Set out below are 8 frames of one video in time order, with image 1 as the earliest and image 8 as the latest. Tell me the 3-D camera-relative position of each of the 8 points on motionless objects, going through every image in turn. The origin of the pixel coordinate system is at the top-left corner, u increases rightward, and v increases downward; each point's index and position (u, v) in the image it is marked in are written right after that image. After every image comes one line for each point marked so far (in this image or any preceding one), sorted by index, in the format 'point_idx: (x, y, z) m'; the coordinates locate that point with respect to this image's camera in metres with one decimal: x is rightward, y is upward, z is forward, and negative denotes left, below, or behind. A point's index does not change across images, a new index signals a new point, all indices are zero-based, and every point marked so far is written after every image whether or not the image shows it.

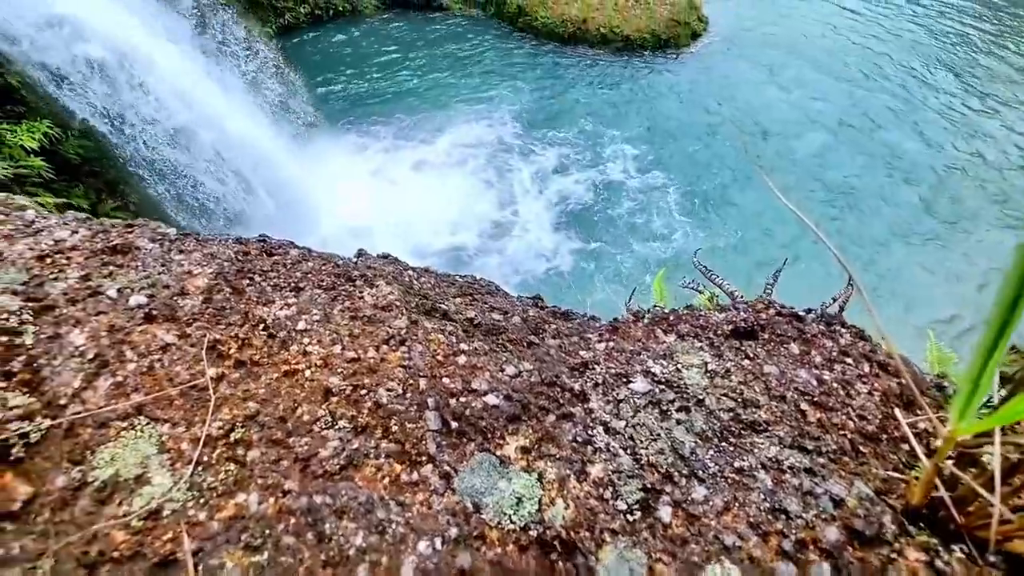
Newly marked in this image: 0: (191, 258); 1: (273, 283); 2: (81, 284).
0: (-1.4, +0.1, +2.1) m
1: (-1.0, 0.0, +2.1) m
2: (-1.7, 0.0, +1.9) m
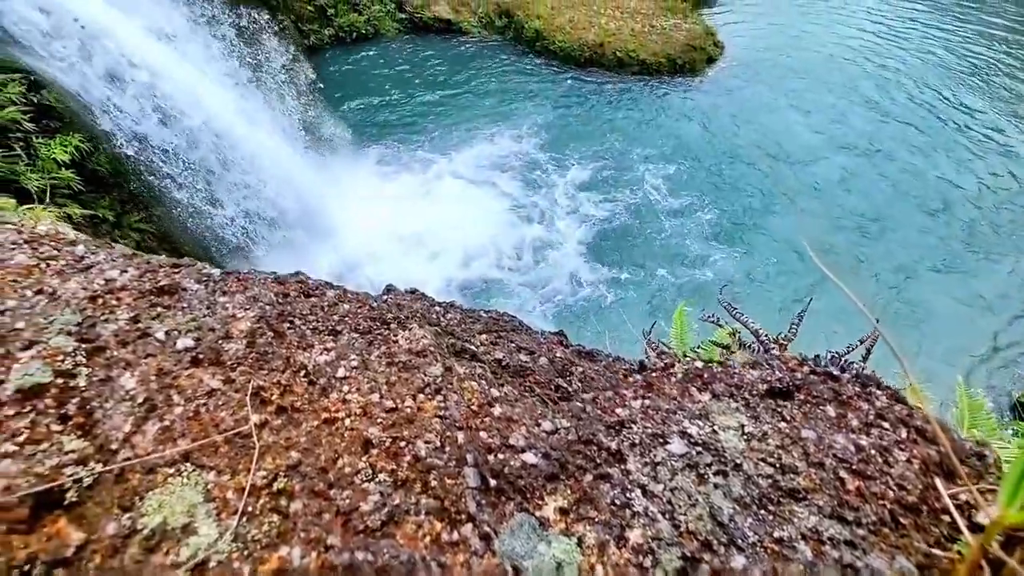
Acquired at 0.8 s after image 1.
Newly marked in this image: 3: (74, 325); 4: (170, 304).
0: (-1.2, -0.1, +2.2) m
1: (-0.9, -0.2, +2.1) m
2: (-1.6, -0.2, +2.0) m
3: (-1.8, -0.2, +2.0) m
4: (-1.5, -0.1, +2.1) m
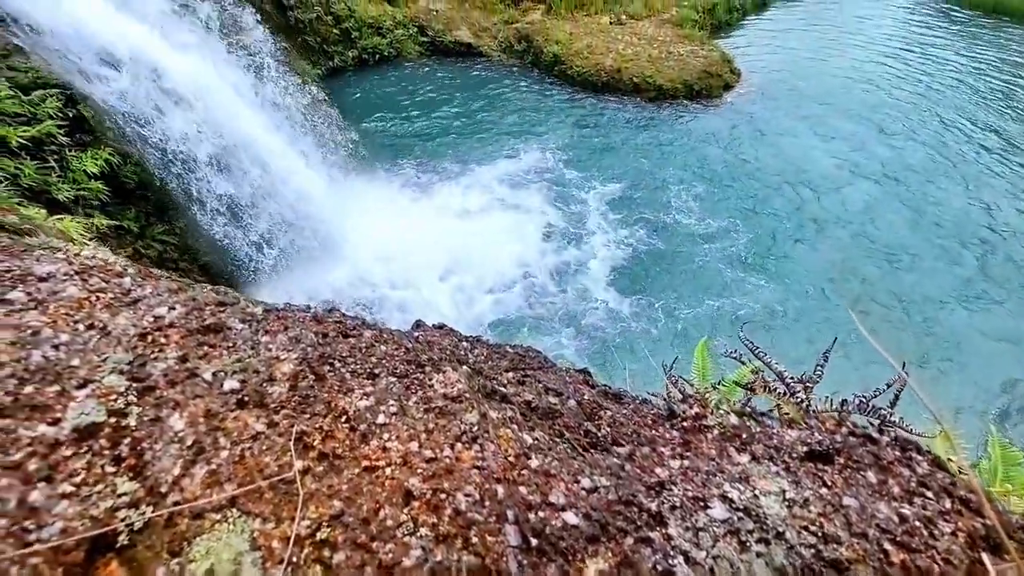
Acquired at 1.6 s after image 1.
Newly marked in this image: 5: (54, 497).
0: (-1.1, -0.2, +2.2) m
1: (-0.7, -0.4, +2.2) m
2: (-1.4, -0.3, +2.0) m
3: (-1.6, -0.3, +2.0) m
4: (-1.3, -0.3, +2.2) m
5: (-1.5, -0.7, +1.6) m
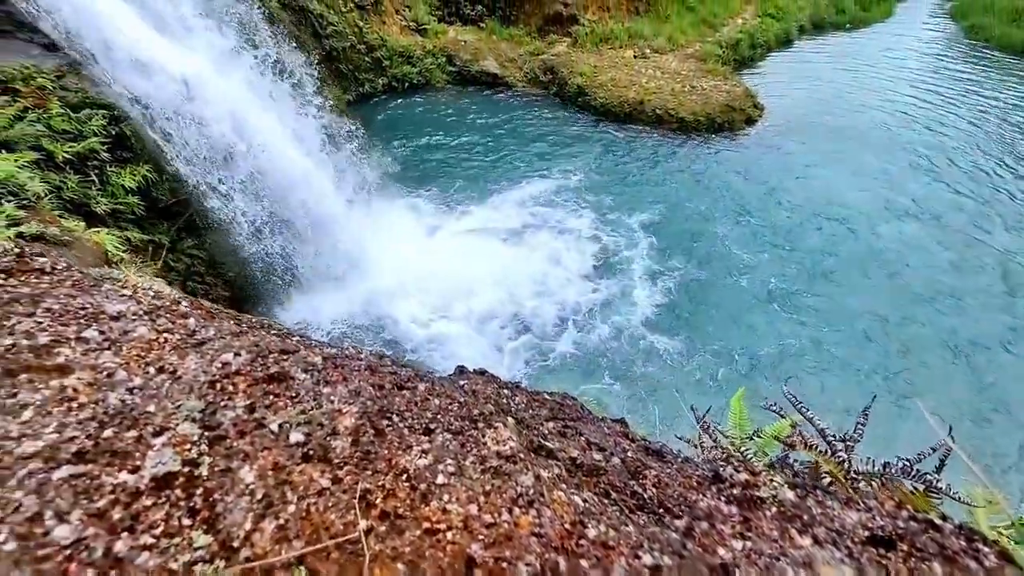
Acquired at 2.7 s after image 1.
0: (-0.8, -0.5, +2.3) m
1: (-0.5, -0.6, +2.2) m
2: (-1.2, -0.6, +2.1) m
3: (-1.4, -0.5, +2.1) m
4: (-1.1, -0.5, +2.3) m
5: (-1.3, -0.9, +1.7) m
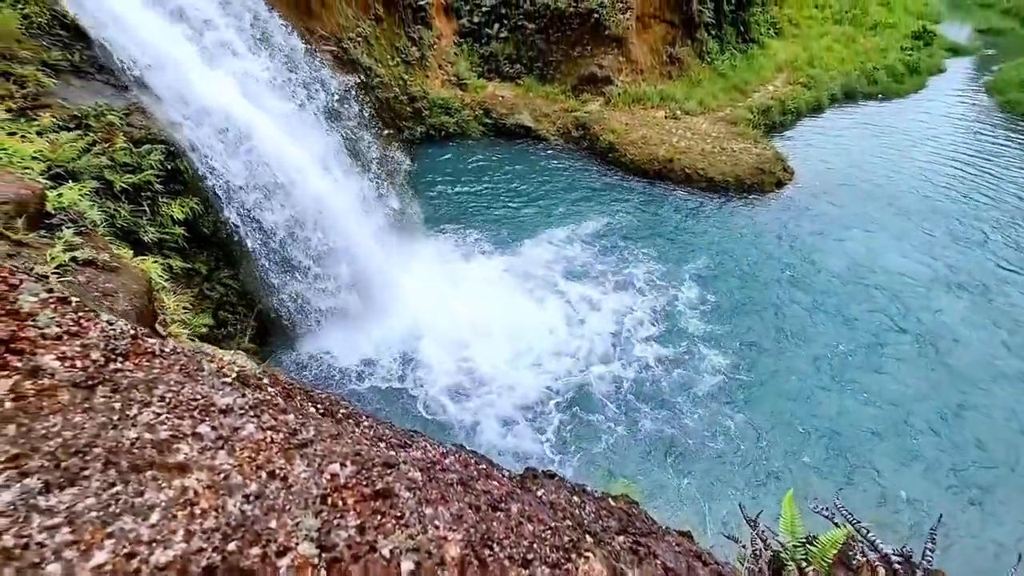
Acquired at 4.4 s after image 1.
0: (-0.4, -1.1, +2.4) m
1: (0.0, -1.3, +2.3) m
2: (-0.7, -1.1, +2.2) m
3: (-0.9, -1.1, +2.2) m
4: (-0.6, -1.1, +2.4) m
5: (-0.9, -1.4, +1.8) m
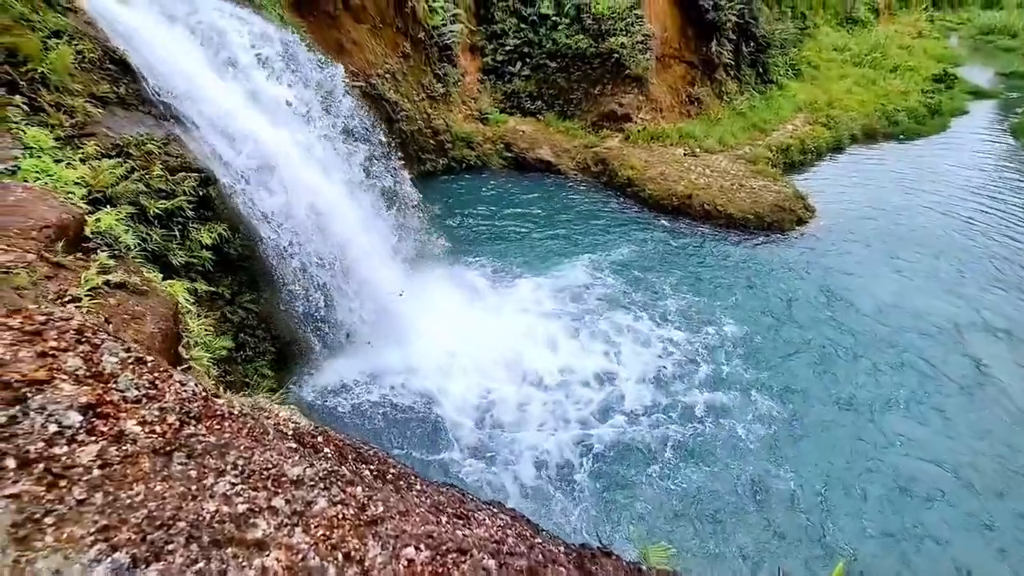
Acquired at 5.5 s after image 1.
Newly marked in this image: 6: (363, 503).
0: (0.0, -1.6, +2.4) m
1: (+0.3, -1.7, +2.3) m
2: (-0.3, -1.6, +2.2) m
3: (-0.5, -1.5, +2.3) m
4: (-0.2, -1.5, +2.4) m
5: (-0.5, -1.8, +1.8) m
6: (-0.9, -1.3, +3.0) m
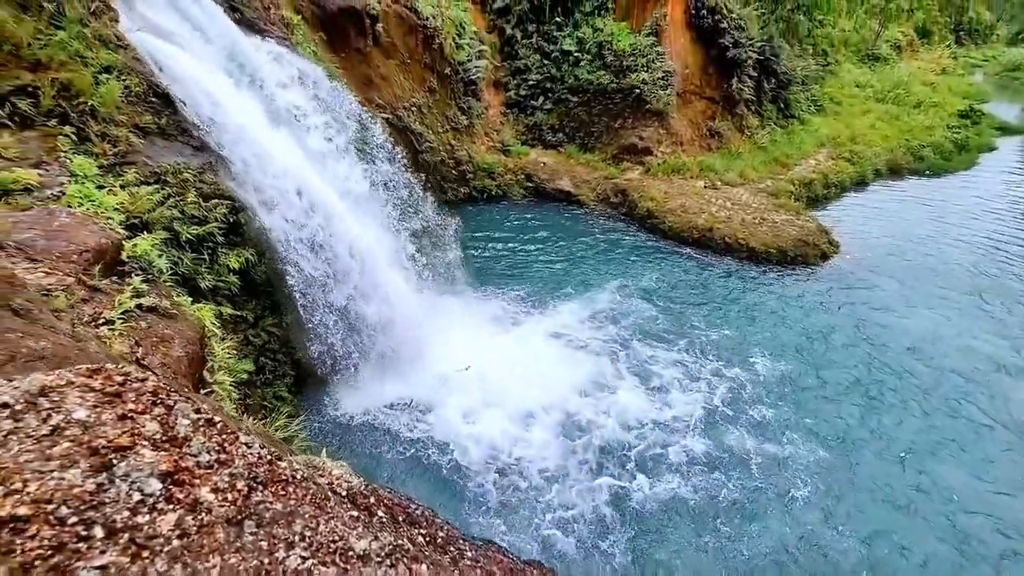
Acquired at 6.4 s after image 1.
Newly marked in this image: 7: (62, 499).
0: (+0.4, -2.1, +2.4) m
1: (+0.7, -2.2, +2.3) m
2: (0.0, -2.0, +2.2) m
3: (-0.2, -2.0, +2.3) m
4: (+0.1, -2.0, +2.4) m
5: (-0.2, -2.3, +1.7) m
6: (-0.5, -1.8, +3.0) m
7: (-3.1, -1.5, +3.3) m
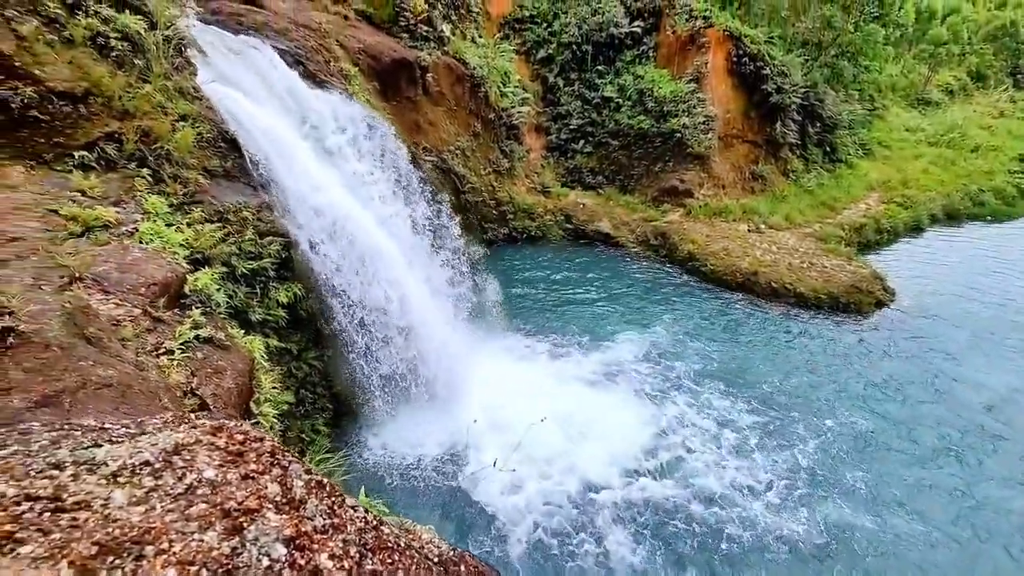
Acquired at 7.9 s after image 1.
0: (+1.0, -2.6, +2.3) m
1: (+1.4, -2.7, +2.1) m
2: (+0.7, -2.5, +2.1) m
3: (+0.5, -2.5, +2.2) m
4: (+0.8, -2.5, +2.3) m
5: (+0.4, -2.7, +1.7) m
6: (+0.2, -2.3, +3.0) m
7: (-2.3, -2.0, +3.5) m
